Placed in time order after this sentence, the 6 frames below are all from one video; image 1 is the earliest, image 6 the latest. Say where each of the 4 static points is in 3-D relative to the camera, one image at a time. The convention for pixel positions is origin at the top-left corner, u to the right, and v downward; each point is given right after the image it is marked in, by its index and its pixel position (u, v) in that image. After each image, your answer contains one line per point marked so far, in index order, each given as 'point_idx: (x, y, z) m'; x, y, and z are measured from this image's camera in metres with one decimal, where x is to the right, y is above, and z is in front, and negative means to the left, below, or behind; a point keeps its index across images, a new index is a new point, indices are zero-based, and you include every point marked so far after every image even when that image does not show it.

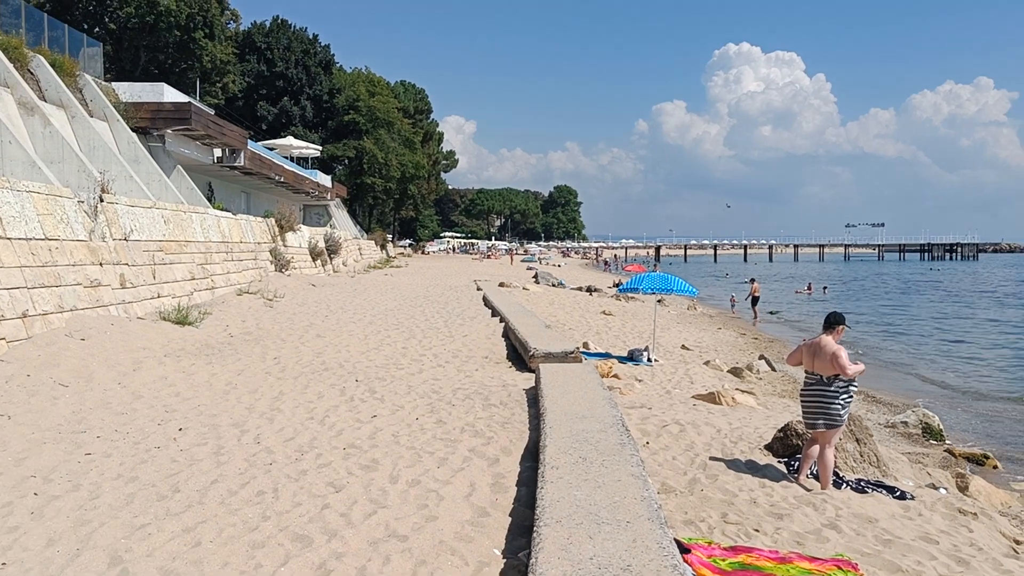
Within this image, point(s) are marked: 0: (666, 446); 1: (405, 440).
0: (+1.1, -1.1, +7.1) m
1: (-0.7, -1.0, +6.4) m
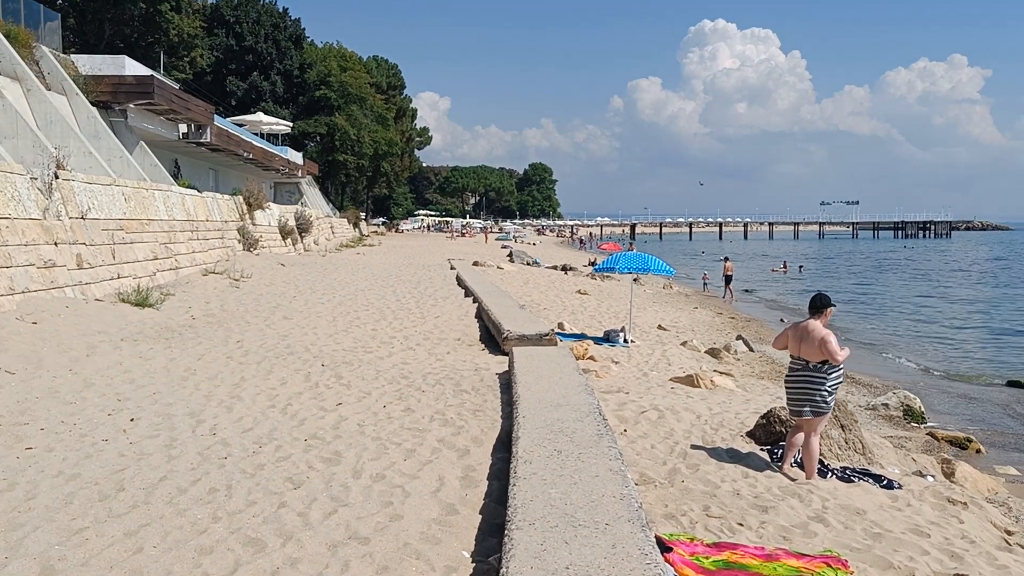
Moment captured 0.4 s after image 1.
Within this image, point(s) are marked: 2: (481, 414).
0: (+0.9, -1.0, +6.8) m
1: (-0.9, -0.9, +6.1) m
2: (-0.2, -0.9, +6.6) m
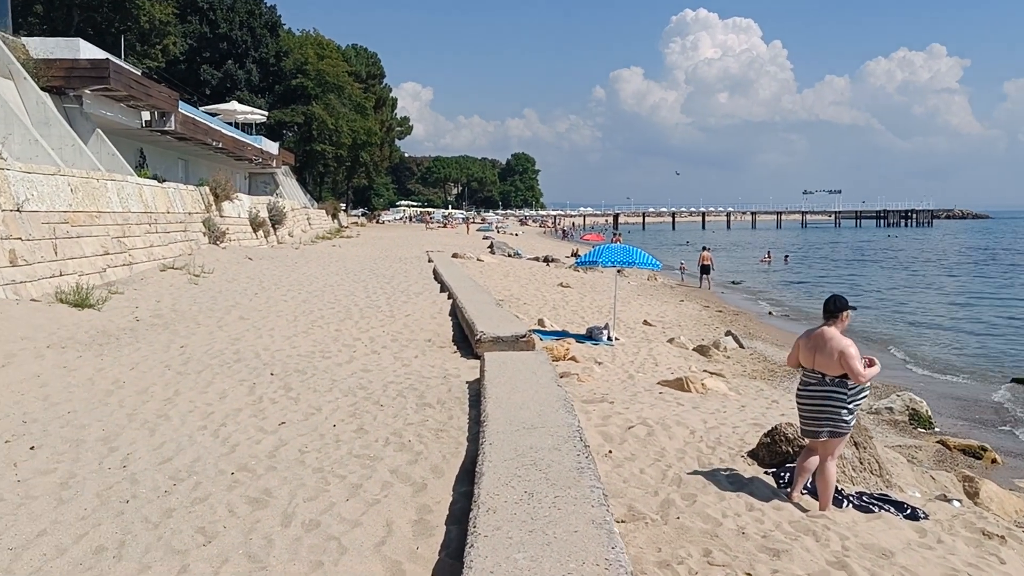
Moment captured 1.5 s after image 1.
0: (+0.7, -1.0, +5.9) m
1: (-1.1, -0.9, +5.2) m
2: (-0.4, -0.9, +5.8) m
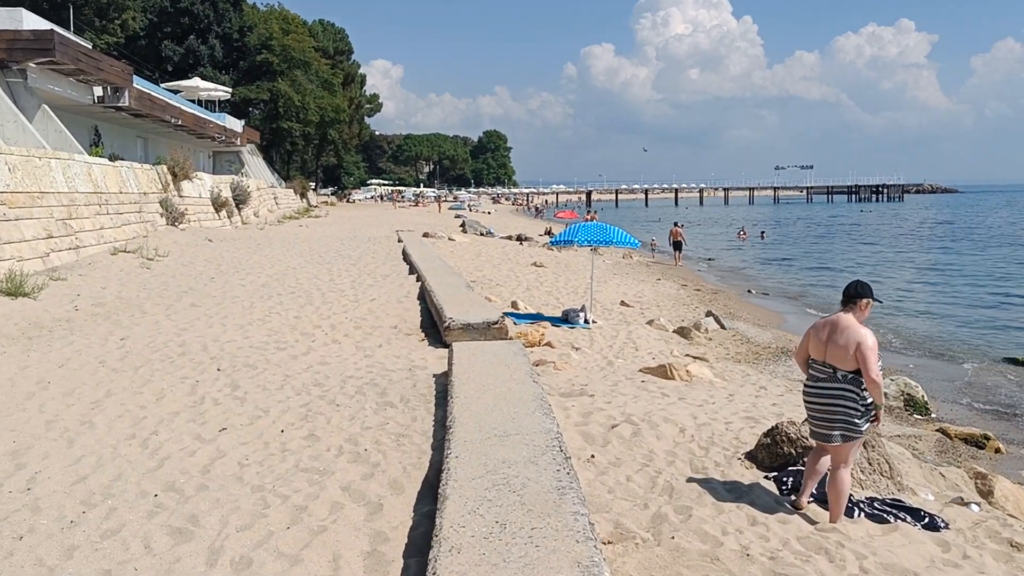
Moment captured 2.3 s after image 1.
0: (+0.6, -0.9, +5.3) m
1: (-1.2, -0.9, +4.5) m
2: (-0.6, -0.8, +5.1) m
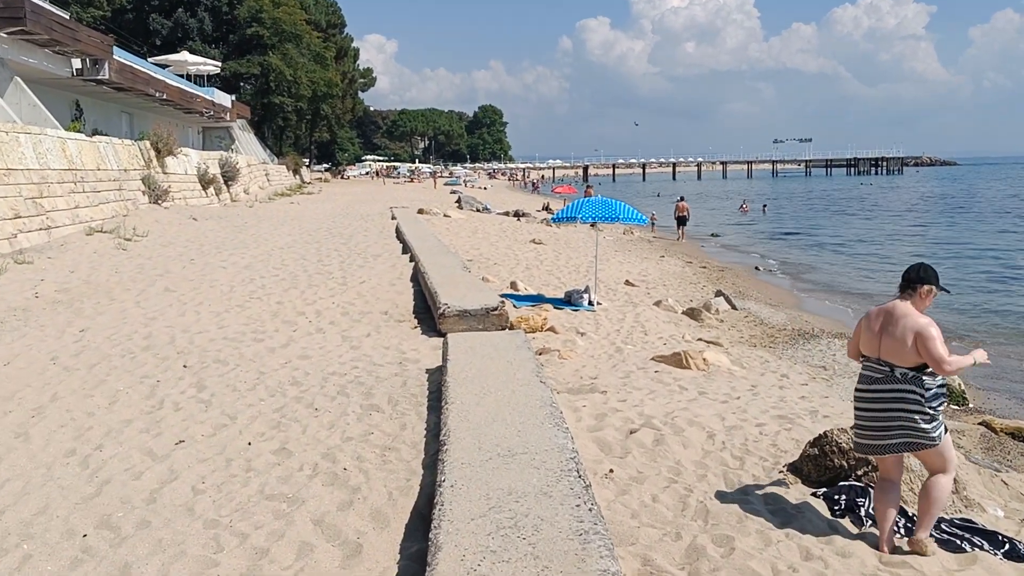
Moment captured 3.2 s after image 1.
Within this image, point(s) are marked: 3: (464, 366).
0: (+0.6, -0.9, +4.5) m
1: (-1.2, -0.8, +3.8) m
2: (-0.5, -0.7, +4.3) m
3: (-0.3, -0.5, +5.5) m
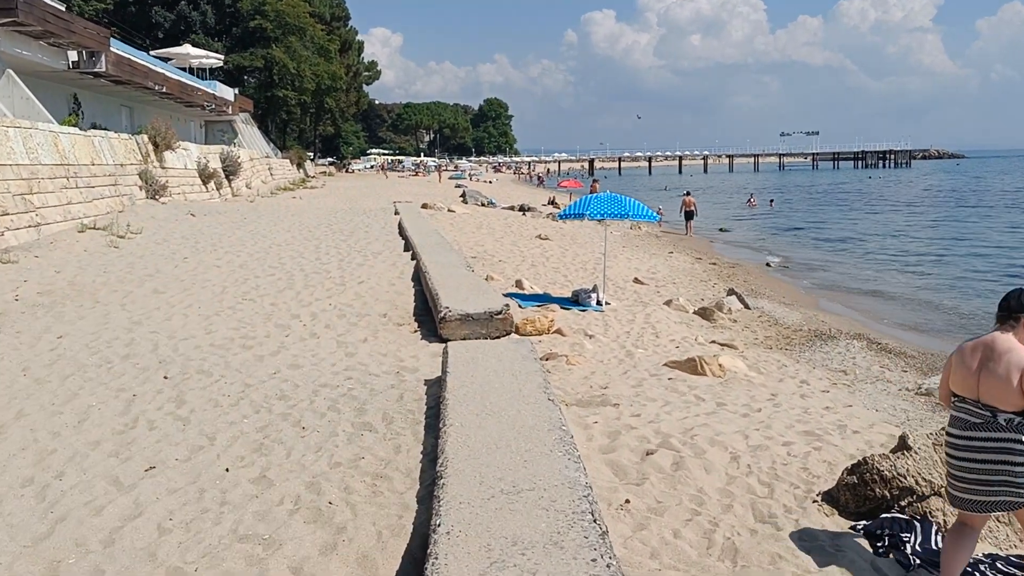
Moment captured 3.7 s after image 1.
0: (+0.6, -0.9, +4.1) m
1: (-1.2, -0.9, +3.4) m
2: (-0.5, -0.8, +3.9) m
3: (-0.2, -0.5, +5.1) m
